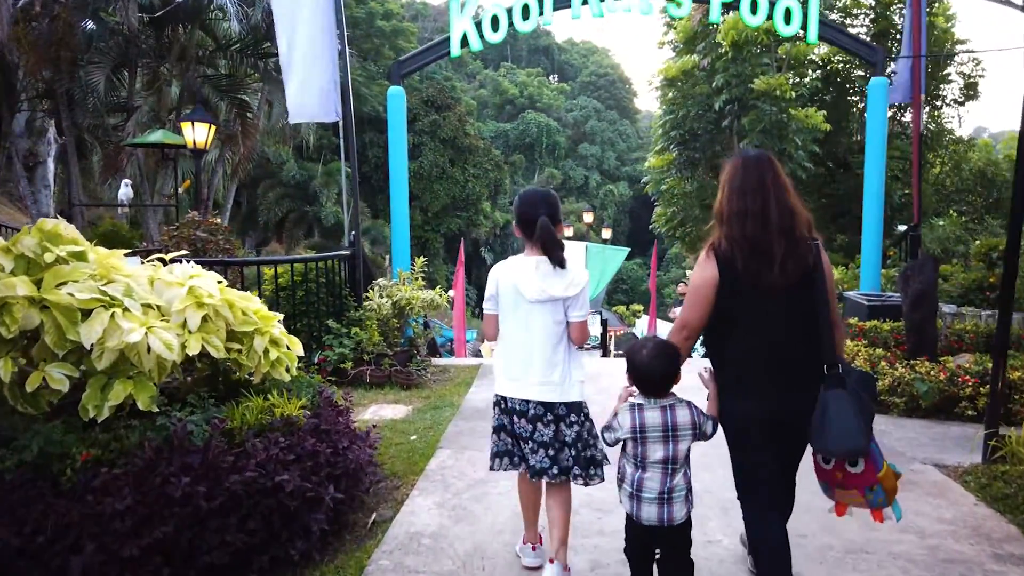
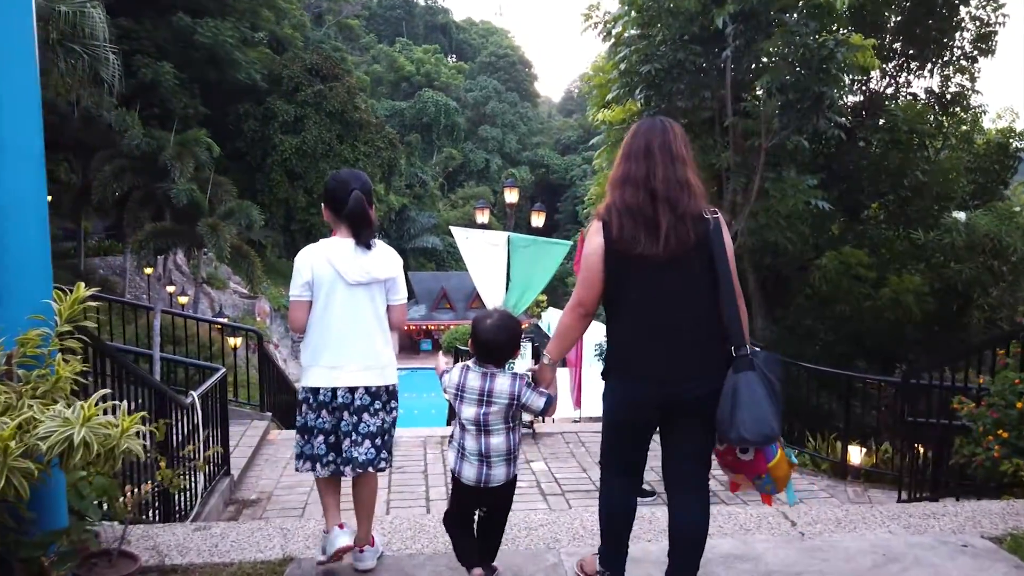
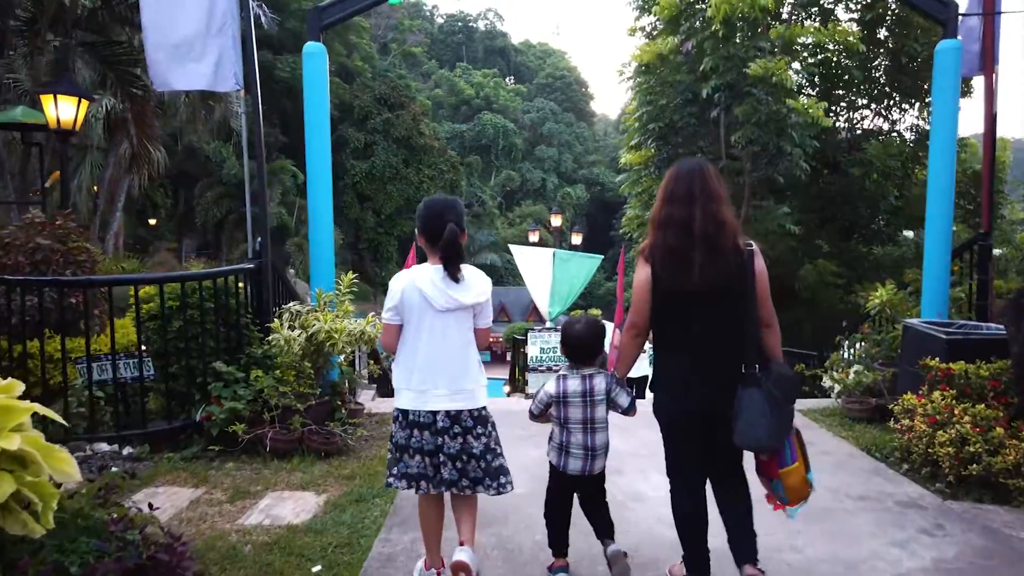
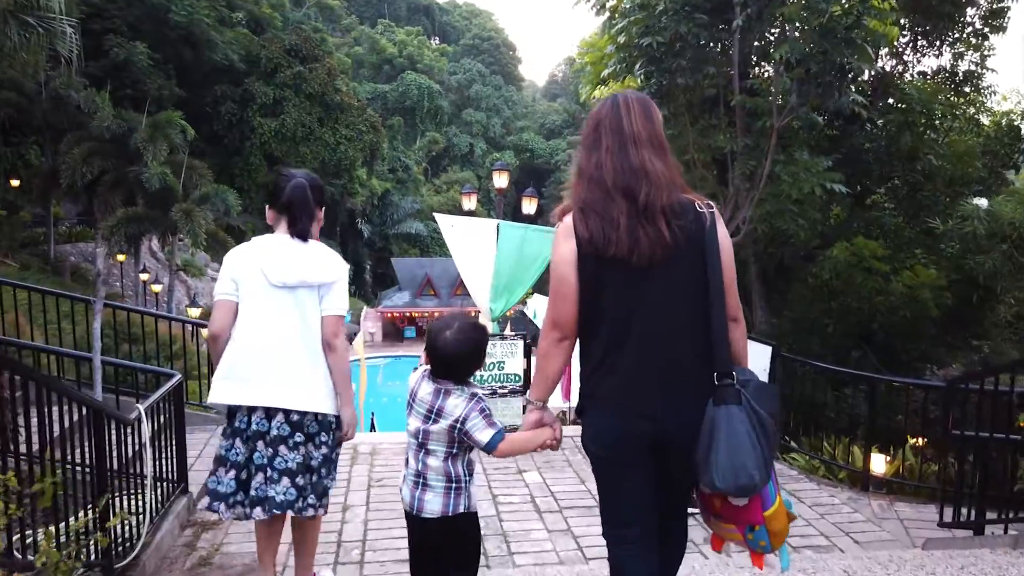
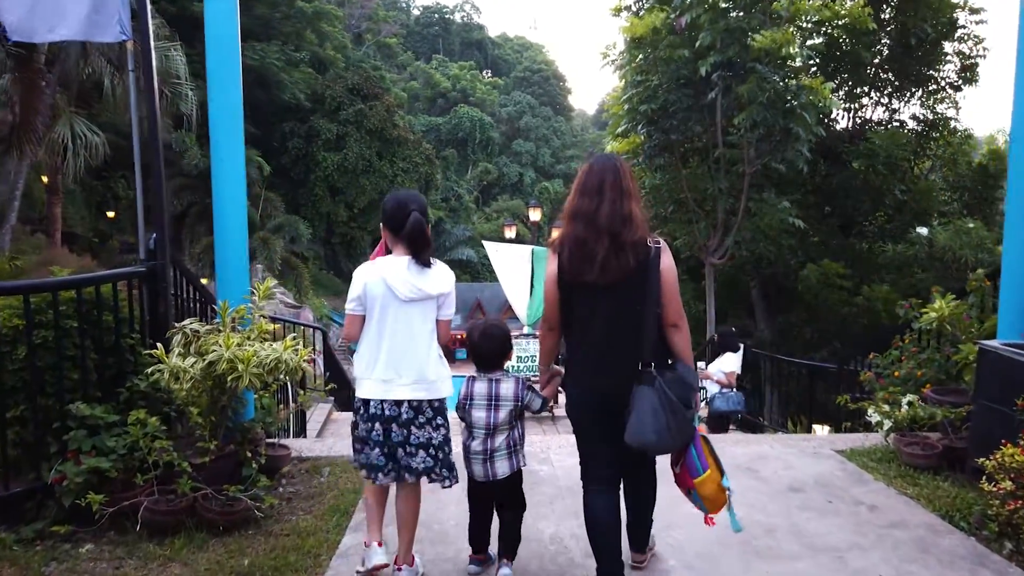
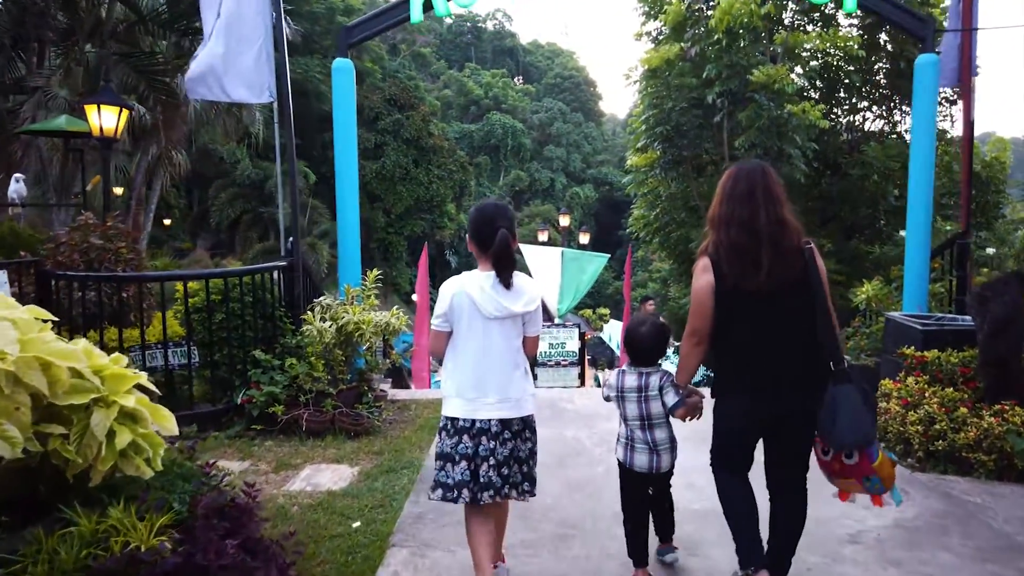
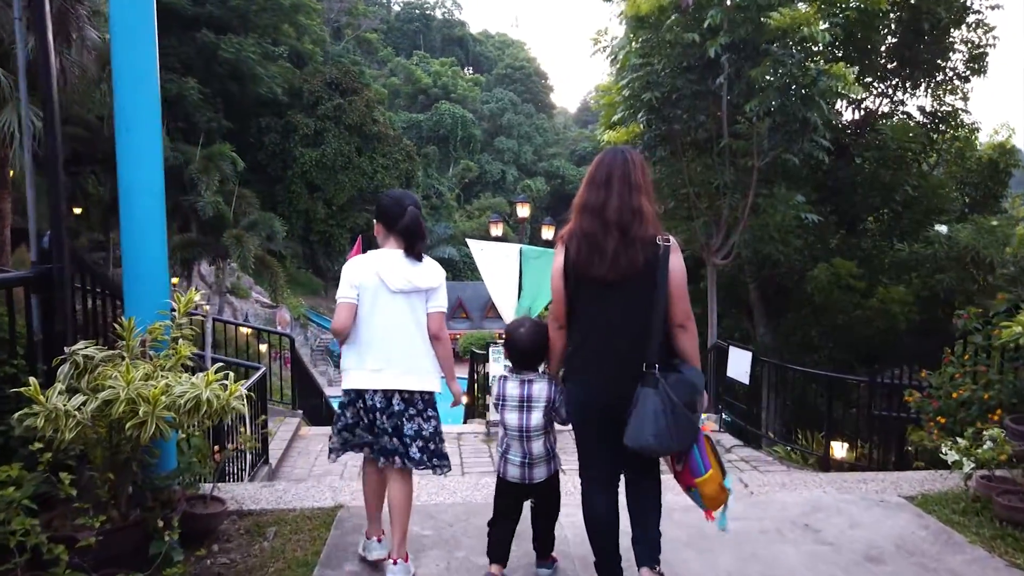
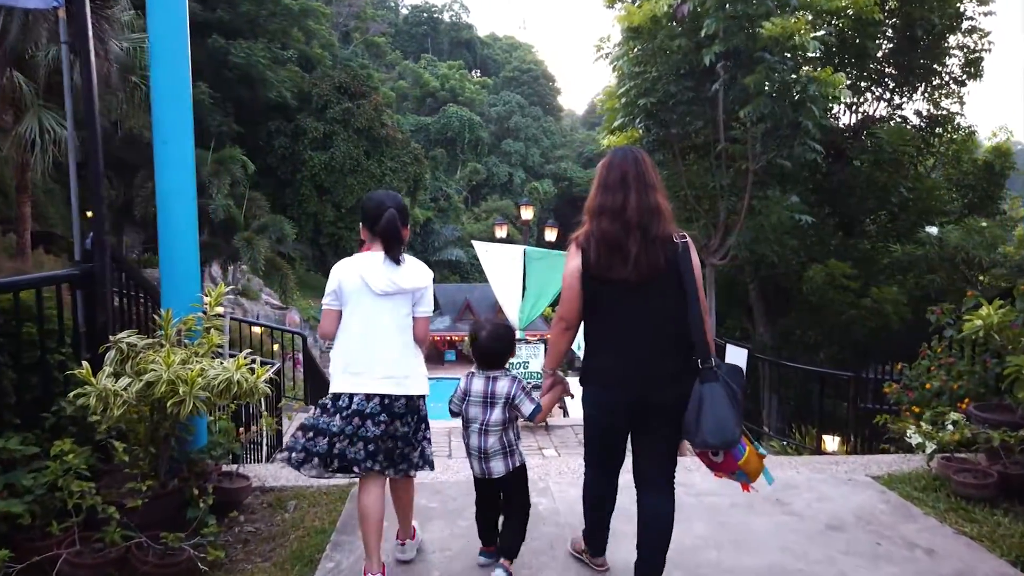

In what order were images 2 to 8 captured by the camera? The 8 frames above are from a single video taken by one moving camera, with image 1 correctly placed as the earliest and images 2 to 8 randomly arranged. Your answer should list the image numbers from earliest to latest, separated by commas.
6, 3, 5, 8, 7, 2, 4
